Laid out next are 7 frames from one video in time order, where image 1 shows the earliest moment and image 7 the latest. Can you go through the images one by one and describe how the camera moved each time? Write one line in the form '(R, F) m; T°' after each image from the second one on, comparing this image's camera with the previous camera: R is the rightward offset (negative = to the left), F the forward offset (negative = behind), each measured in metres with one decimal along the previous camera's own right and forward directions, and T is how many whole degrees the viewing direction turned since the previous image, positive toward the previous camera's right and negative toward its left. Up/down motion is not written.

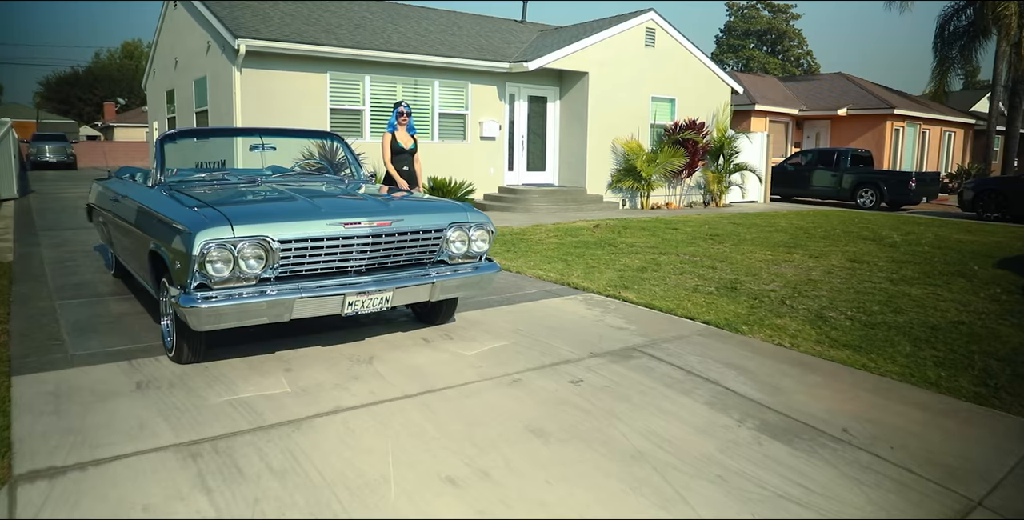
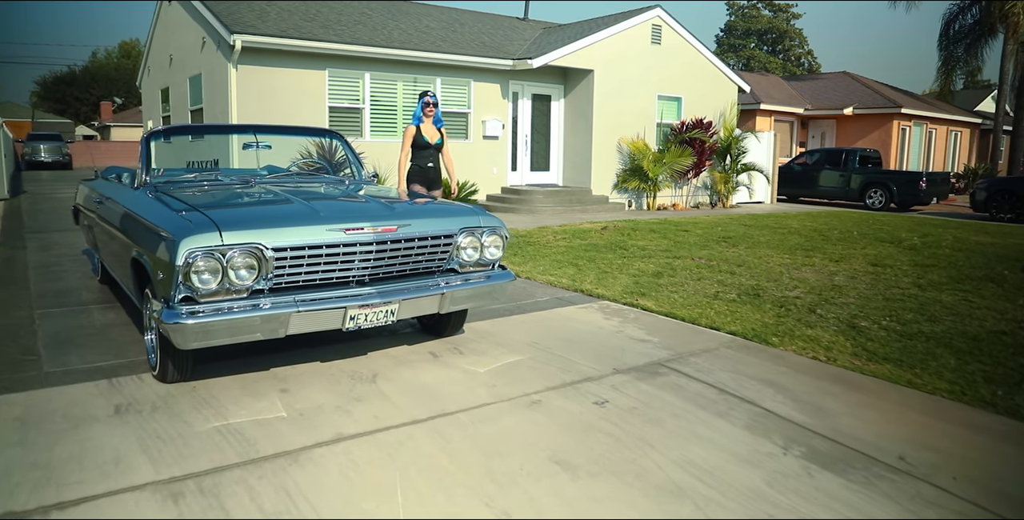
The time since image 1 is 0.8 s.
(-0.1, +0.4) m; 0°
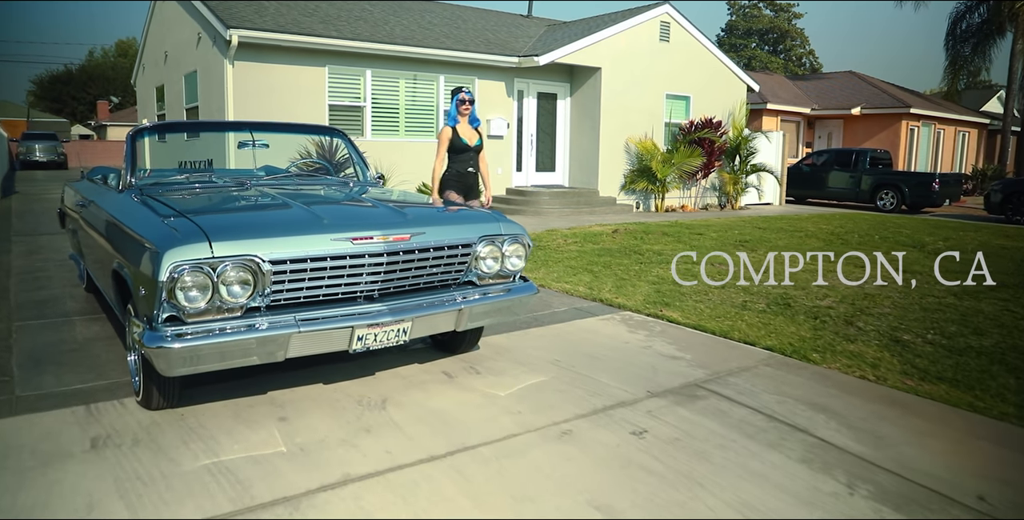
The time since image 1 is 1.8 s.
(-0.1, +0.4) m; 0°
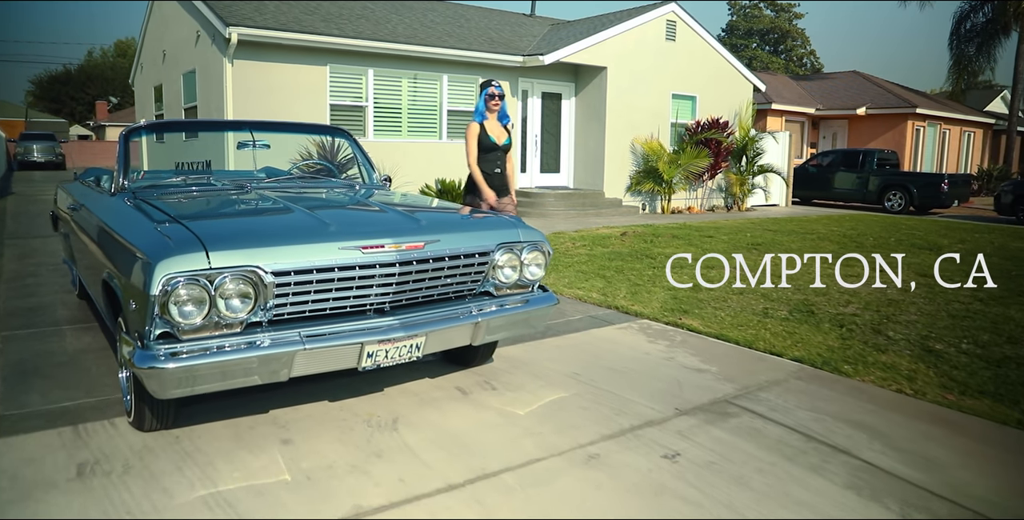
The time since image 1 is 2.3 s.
(-0.1, +0.3) m; 0°
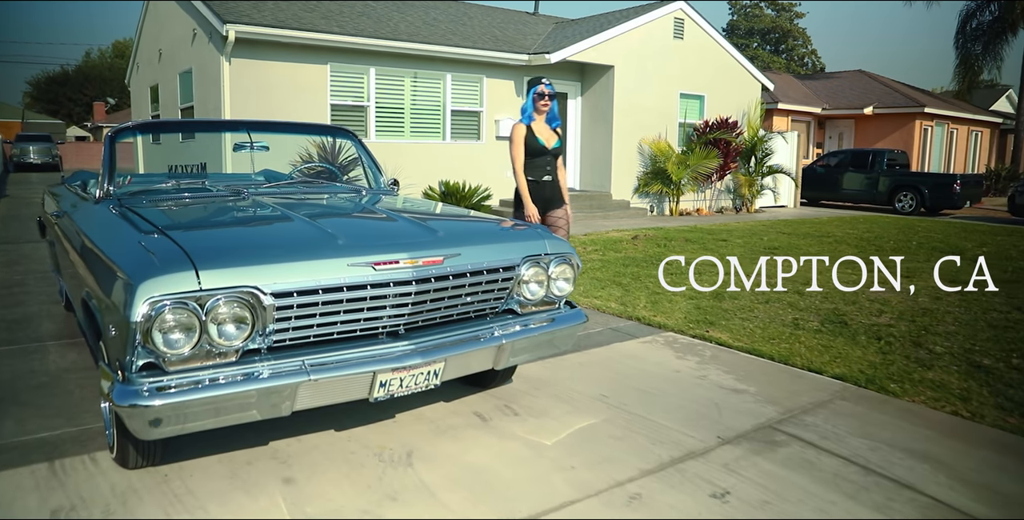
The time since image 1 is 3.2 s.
(-0.1, +0.4) m; 0°
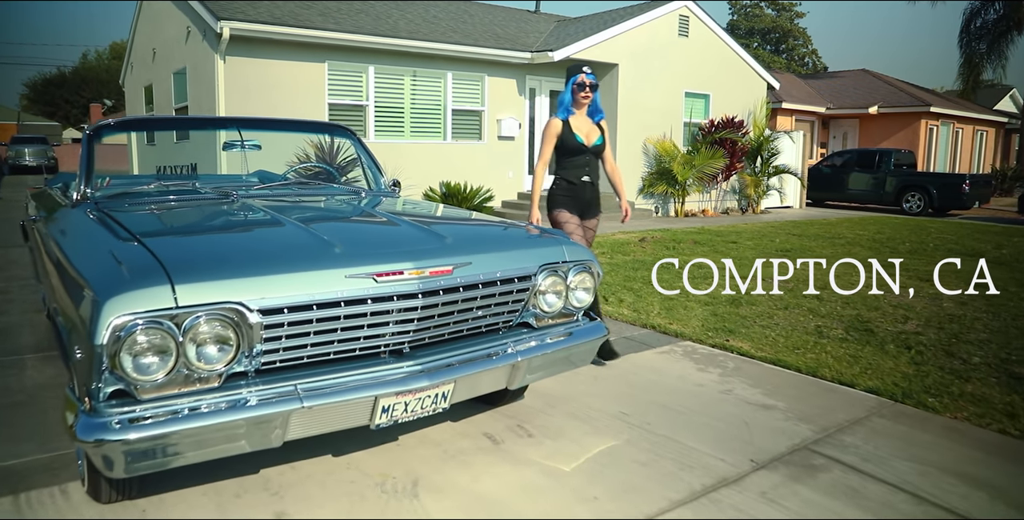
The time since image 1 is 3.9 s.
(-0.1, +0.3) m; 0°
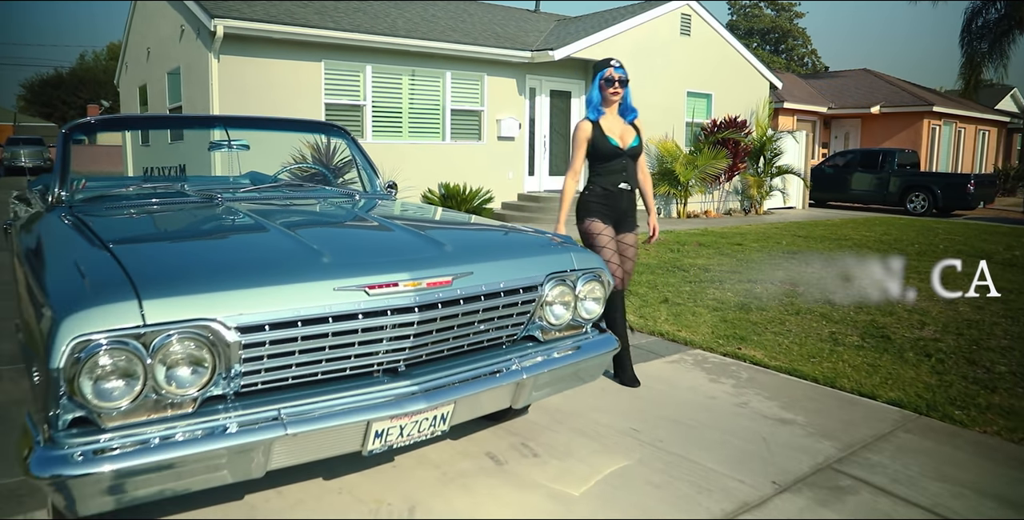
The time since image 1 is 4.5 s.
(0.0, +0.2) m; 0°
